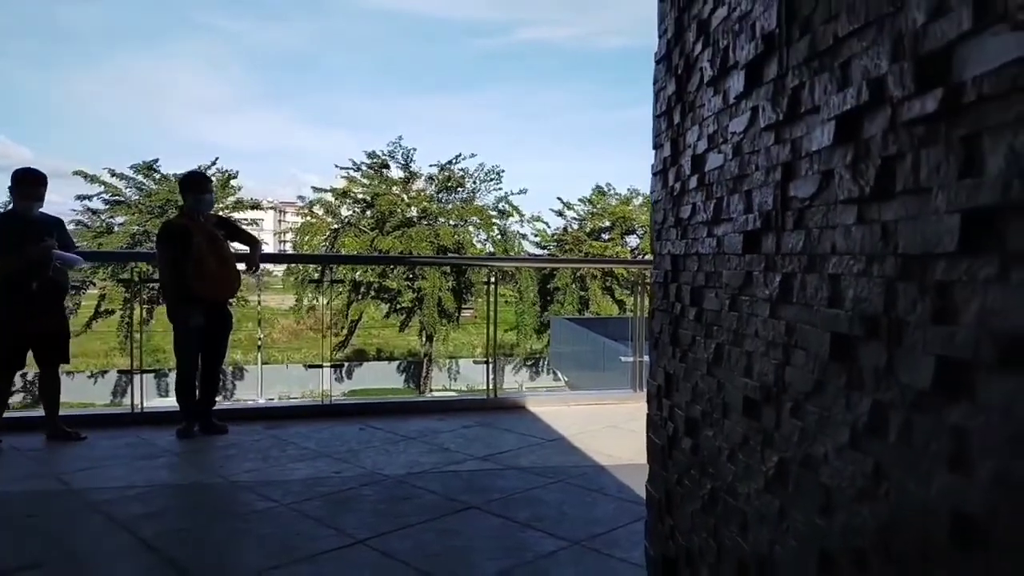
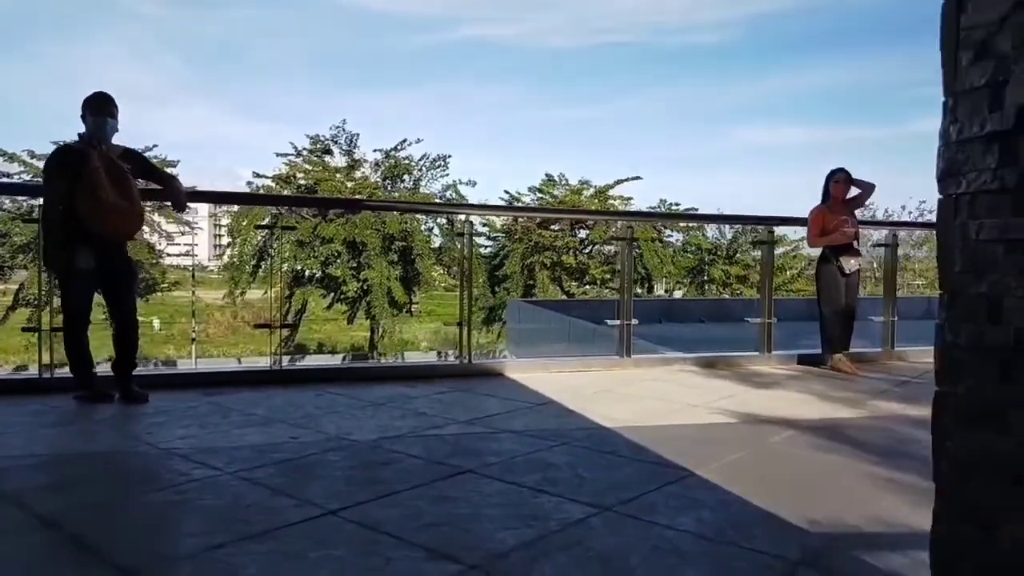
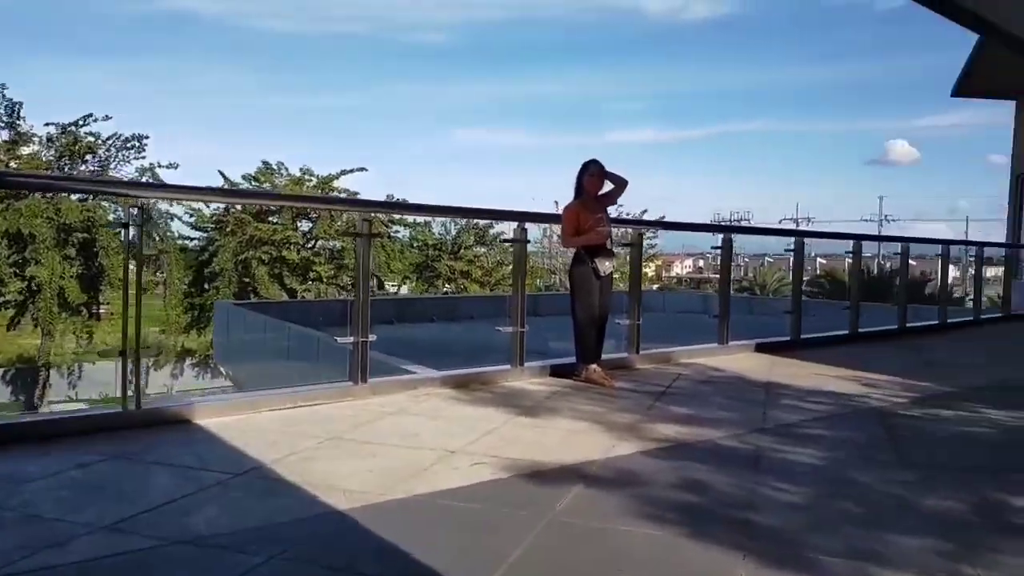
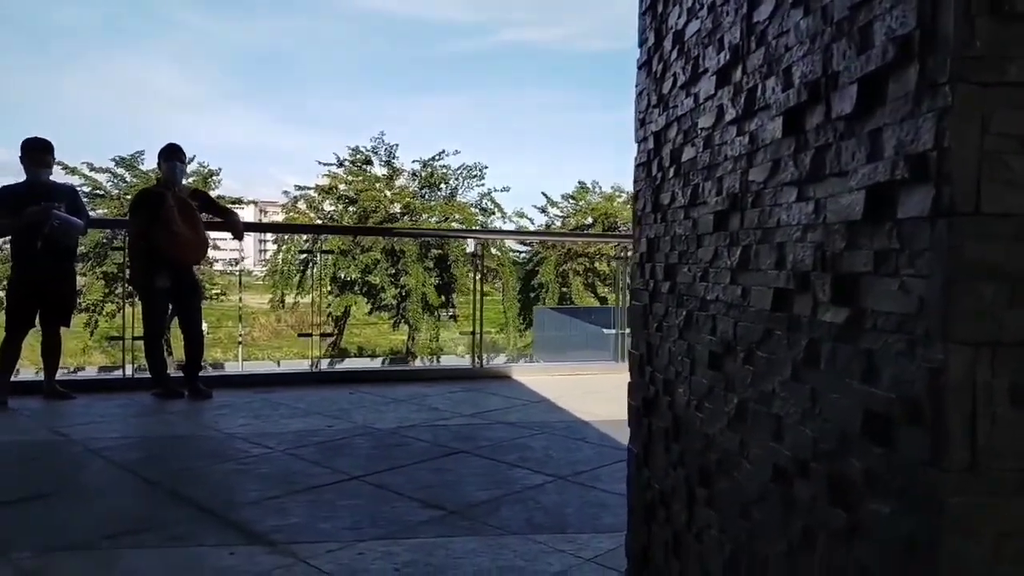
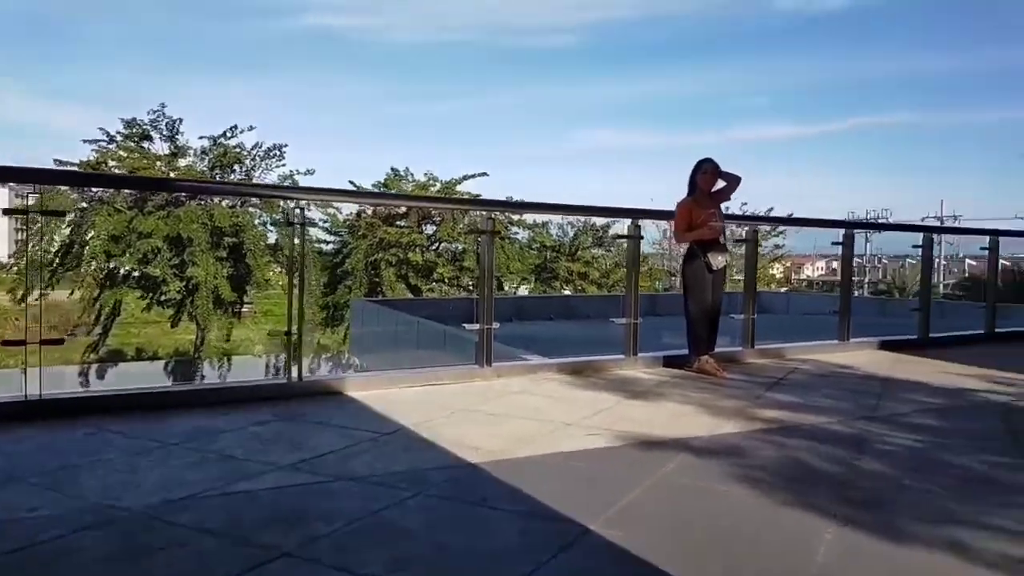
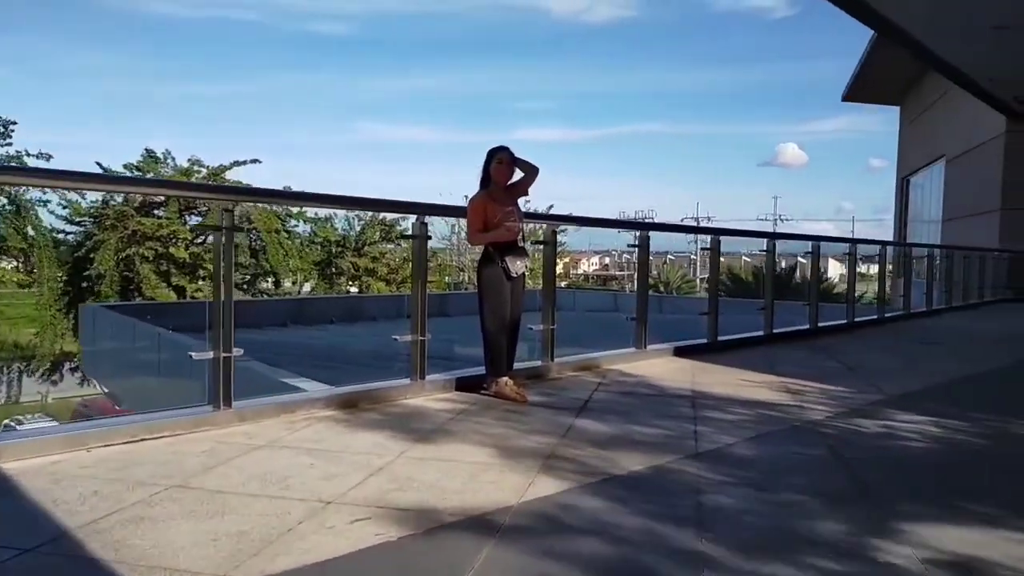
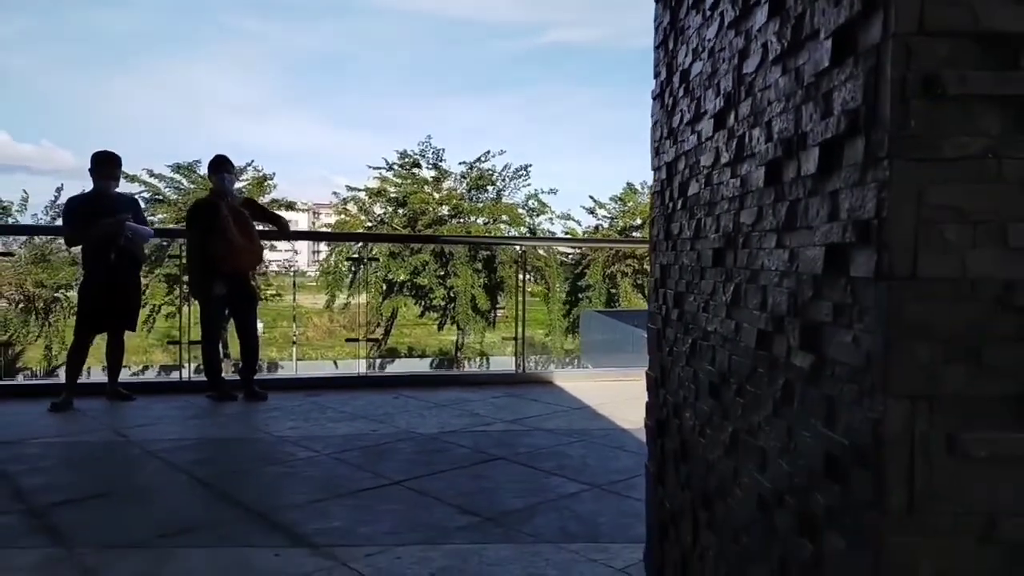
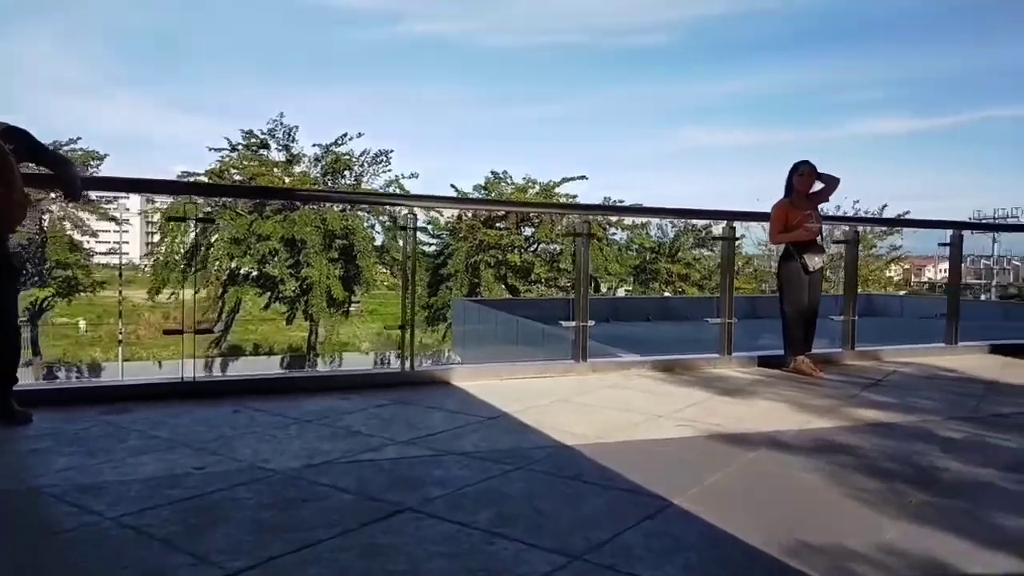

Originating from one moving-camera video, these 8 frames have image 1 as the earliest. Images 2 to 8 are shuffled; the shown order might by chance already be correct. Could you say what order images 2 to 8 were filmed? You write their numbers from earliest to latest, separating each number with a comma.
7, 4, 2, 8, 5, 3, 6
